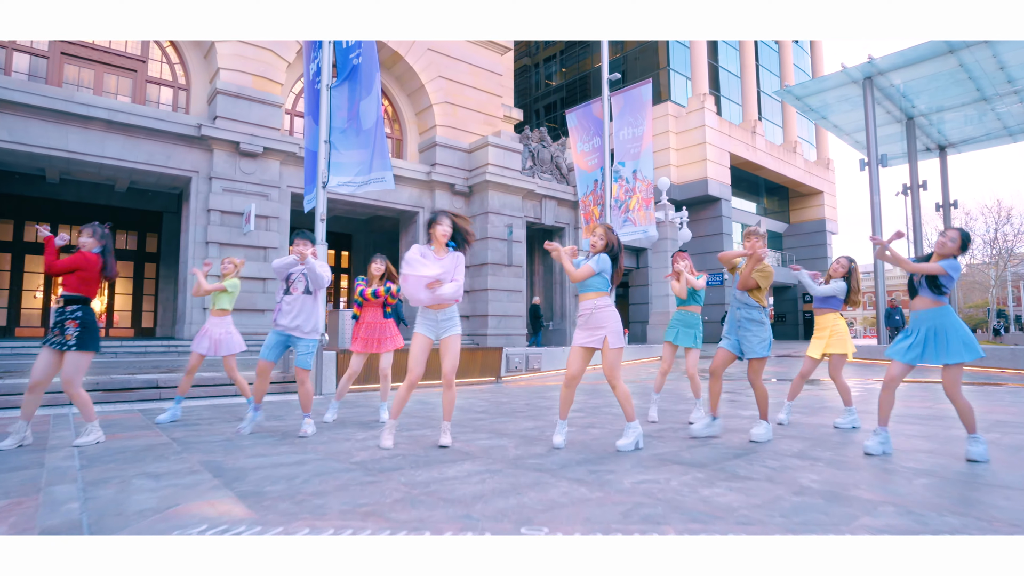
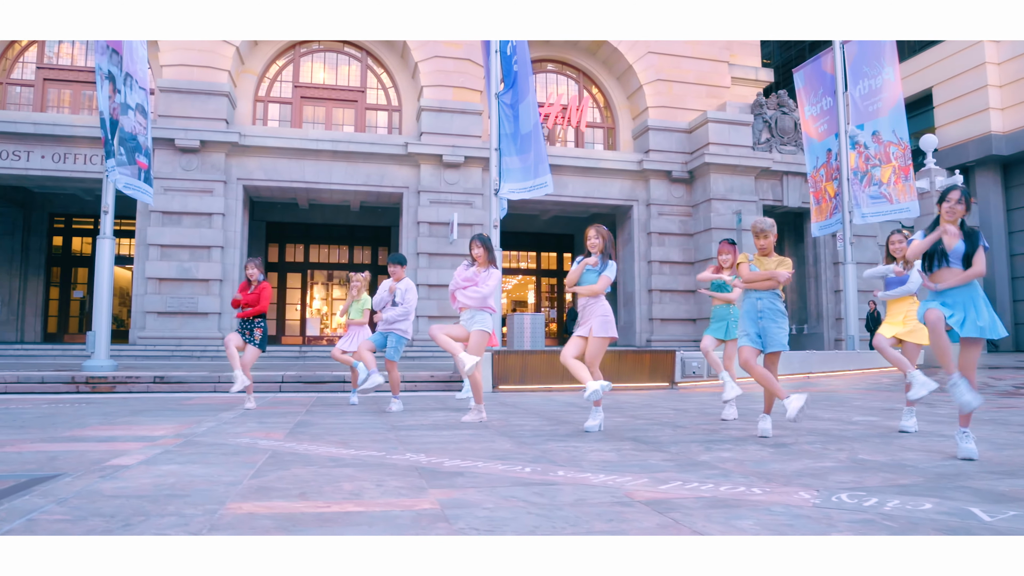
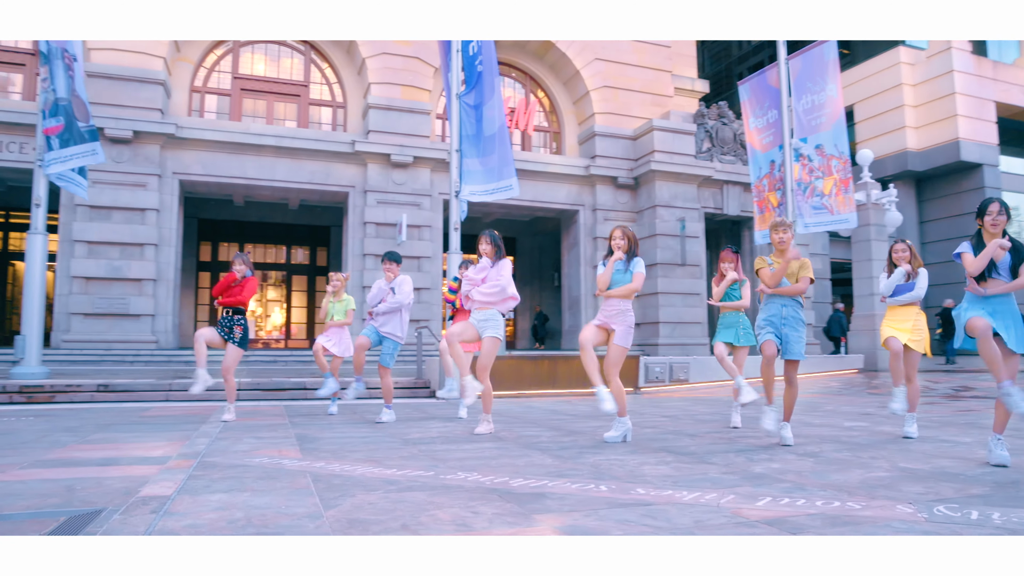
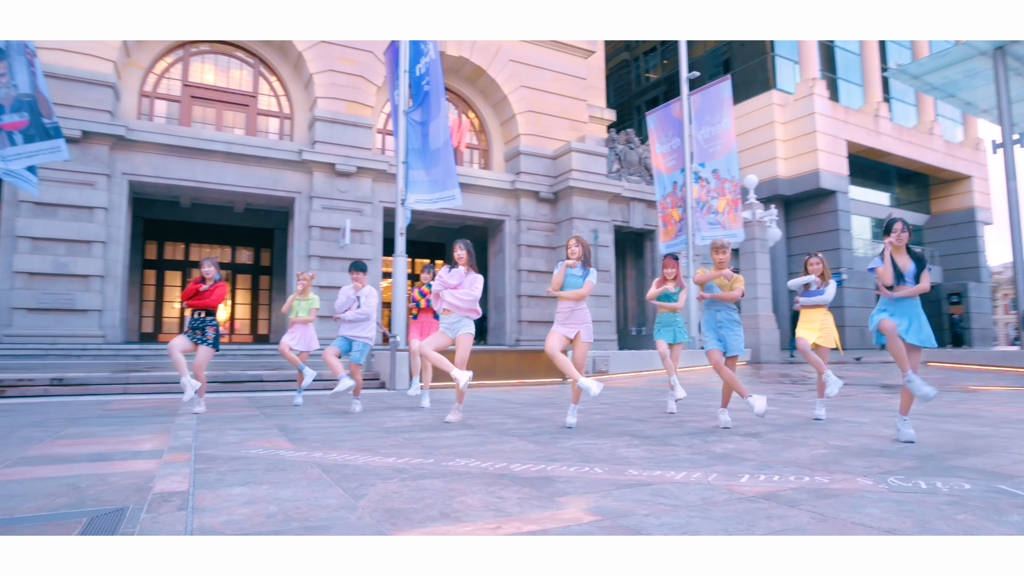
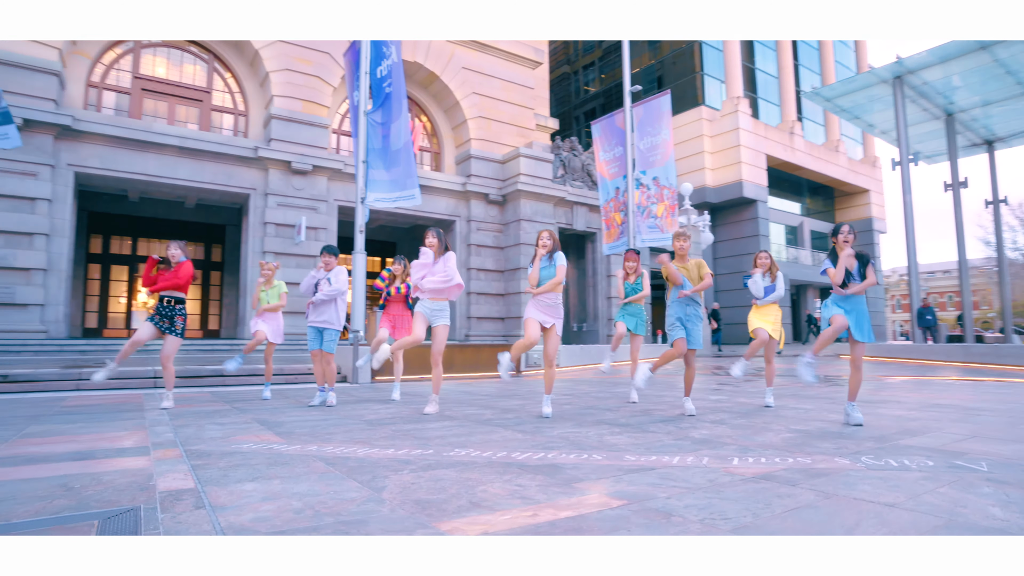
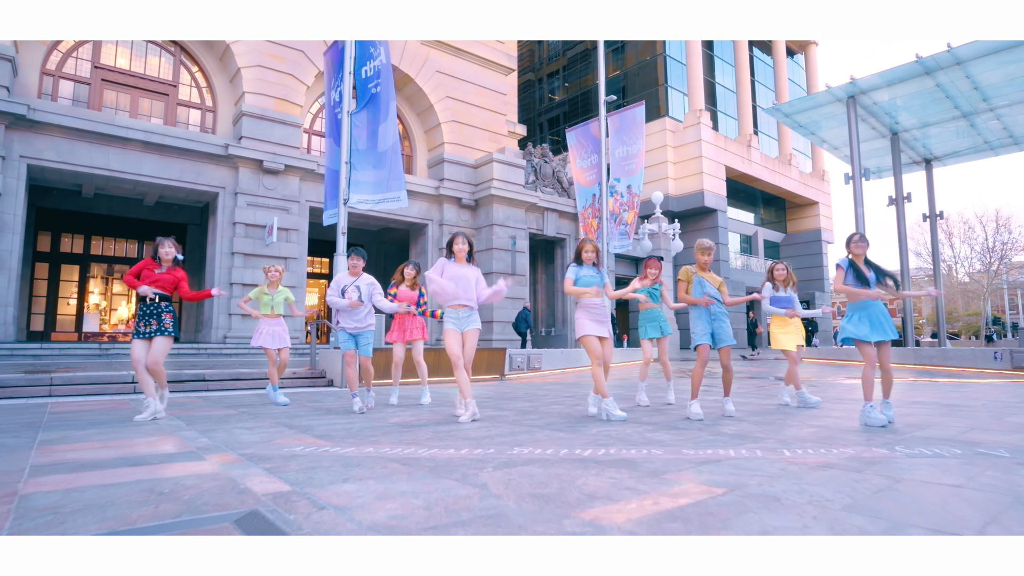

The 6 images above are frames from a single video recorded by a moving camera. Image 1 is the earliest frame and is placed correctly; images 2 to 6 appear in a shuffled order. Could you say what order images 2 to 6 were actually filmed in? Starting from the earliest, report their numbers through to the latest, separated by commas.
6, 5, 4, 3, 2
